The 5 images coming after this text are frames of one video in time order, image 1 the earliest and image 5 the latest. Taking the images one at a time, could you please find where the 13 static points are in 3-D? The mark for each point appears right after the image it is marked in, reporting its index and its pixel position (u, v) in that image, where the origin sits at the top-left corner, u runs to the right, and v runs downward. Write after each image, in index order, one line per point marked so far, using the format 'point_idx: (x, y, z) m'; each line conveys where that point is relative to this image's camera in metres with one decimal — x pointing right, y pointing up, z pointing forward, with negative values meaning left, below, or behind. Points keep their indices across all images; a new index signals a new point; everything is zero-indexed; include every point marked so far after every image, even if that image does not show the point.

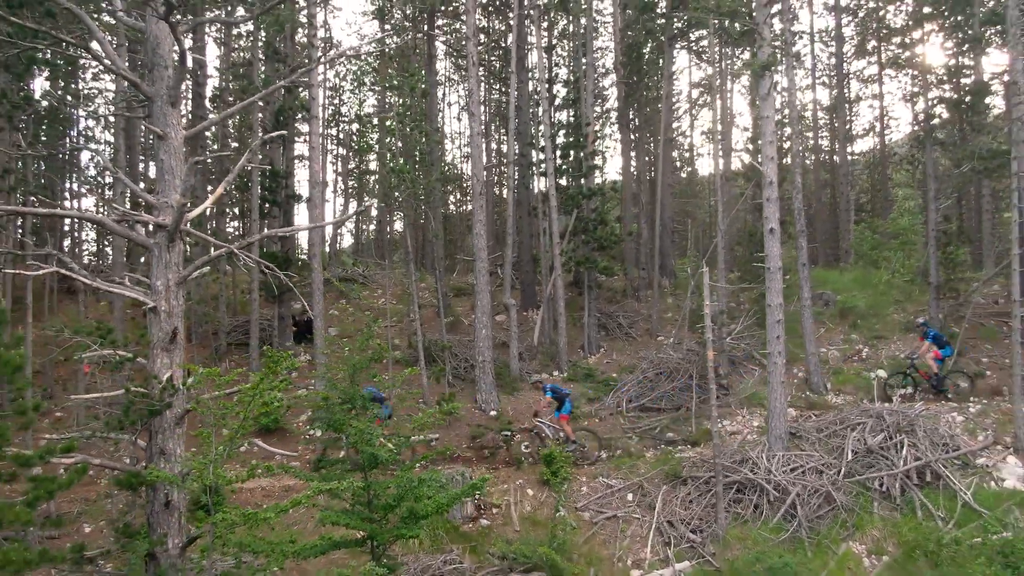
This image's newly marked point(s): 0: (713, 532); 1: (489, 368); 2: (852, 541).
0: (+1.6, -2.0, +6.8) m
1: (-0.3, -0.9, +9.5) m
2: (+2.7, -2.0, +6.6) m
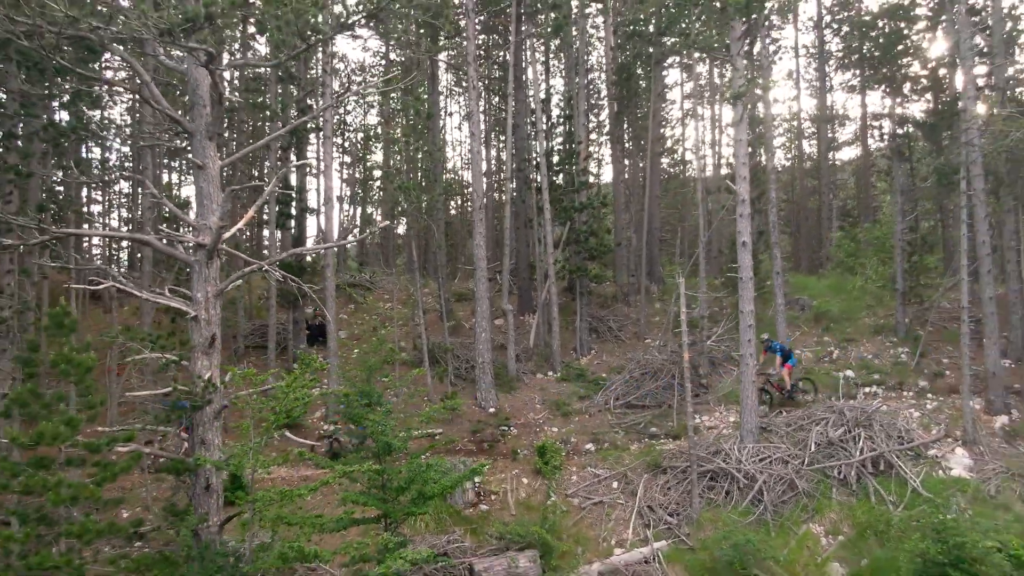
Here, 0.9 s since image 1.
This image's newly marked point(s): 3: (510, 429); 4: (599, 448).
0: (+1.6, -2.1, +7.6) m
1: (-0.3, -1.0, +10.3) m
2: (+2.7, -2.1, +7.4) m
3: (0.0, -1.6, +9.6) m
4: (+0.9, -1.7, +9.1) m
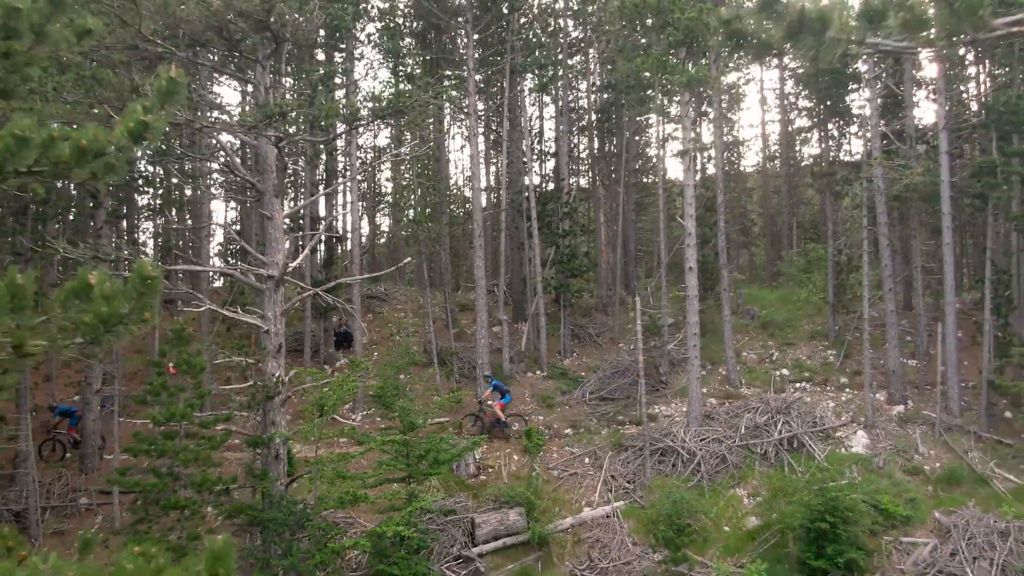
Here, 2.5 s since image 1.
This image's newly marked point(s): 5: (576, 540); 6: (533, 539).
0: (+1.5, -2.3, +9.8) m
1: (-0.4, -1.2, +12.5) m
2: (+2.6, -2.3, +9.6) m
3: (-0.1, -1.8, +11.8) m
4: (+0.9, -1.9, +11.2) m
5: (+0.7, -2.7, +8.9) m
6: (+0.2, -2.6, +8.8) m
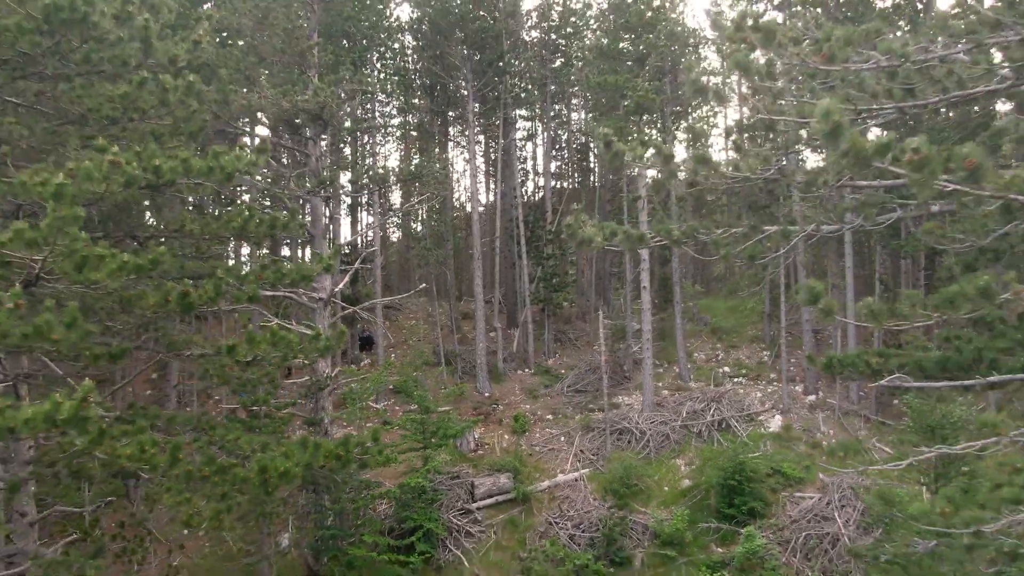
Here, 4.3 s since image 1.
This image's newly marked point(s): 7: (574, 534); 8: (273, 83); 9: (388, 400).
0: (+1.4, -2.5, +12.6) m
1: (-0.5, -1.4, +15.4) m
2: (+2.4, -2.5, +12.4) m
3: (-0.2, -2.1, +14.7) m
4: (+0.7, -2.2, +14.1) m
5: (+0.5, -2.9, +11.8) m
6: (+0.1, -2.9, +11.6) m
7: (+0.8, -3.1, +10.6) m
8: (-3.0, +2.6, +10.7) m
9: (-2.0, -1.8, +13.5) m
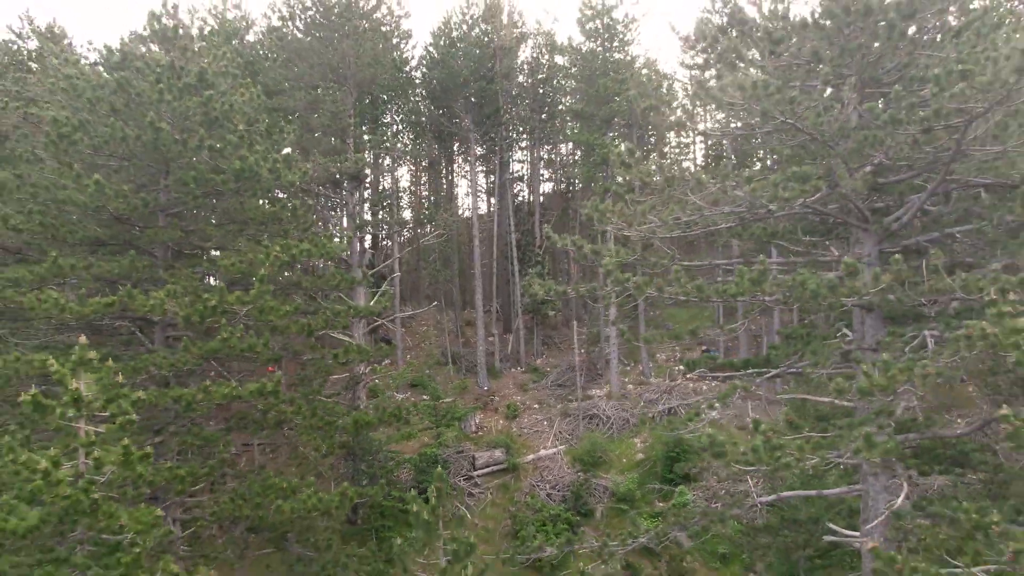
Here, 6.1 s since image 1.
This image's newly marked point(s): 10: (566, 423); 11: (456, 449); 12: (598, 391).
0: (+1.2, -2.8, +16.0) m
1: (-0.6, -1.7, +18.8) m
2: (+2.3, -2.8, +15.8) m
3: (-0.4, -2.4, +18.1) m
4: (+0.6, -2.5, +17.5) m
5: (+0.4, -3.2, +15.2) m
6: (-0.1, -3.2, +15.1) m
7: (+0.6, -3.4, +14.0) m
8: (-3.2, +2.3, +14.1) m
9: (-2.1, -2.1, +17.0) m
10: (+1.1, -2.7, +16.5) m
11: (-1.0, -2.9, +15.2) m
12: (+1.8, -2.2, +17.7) m
